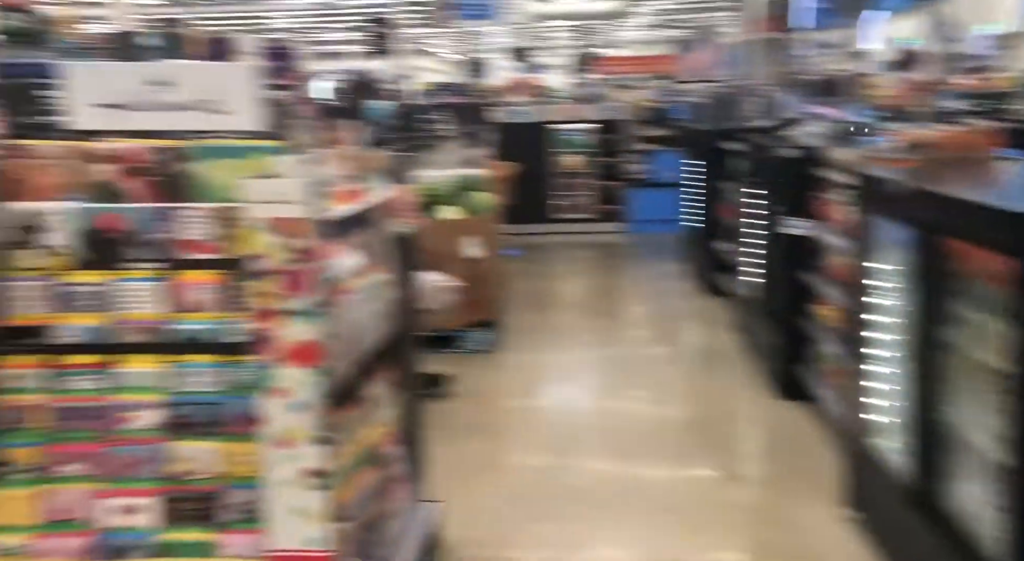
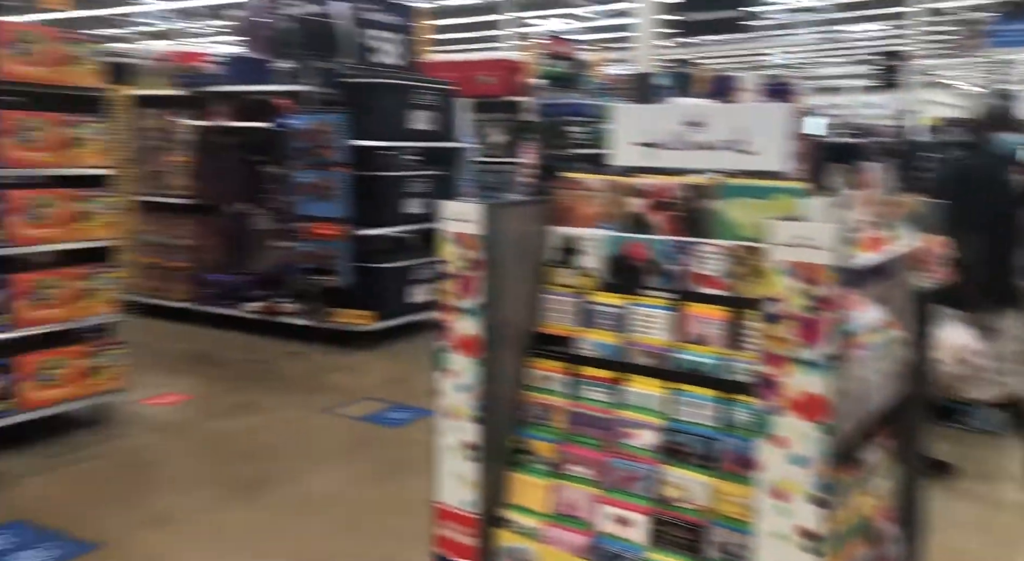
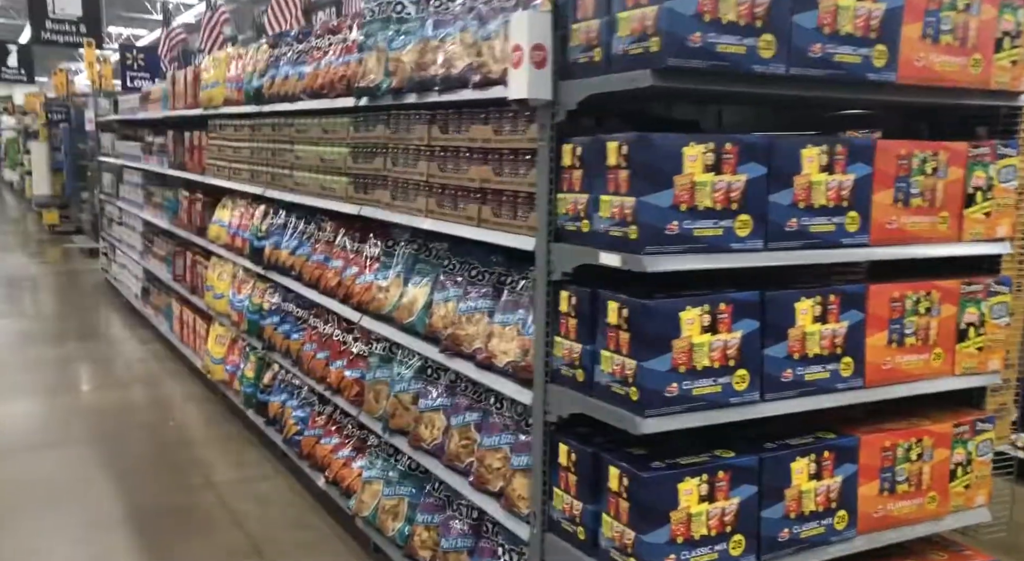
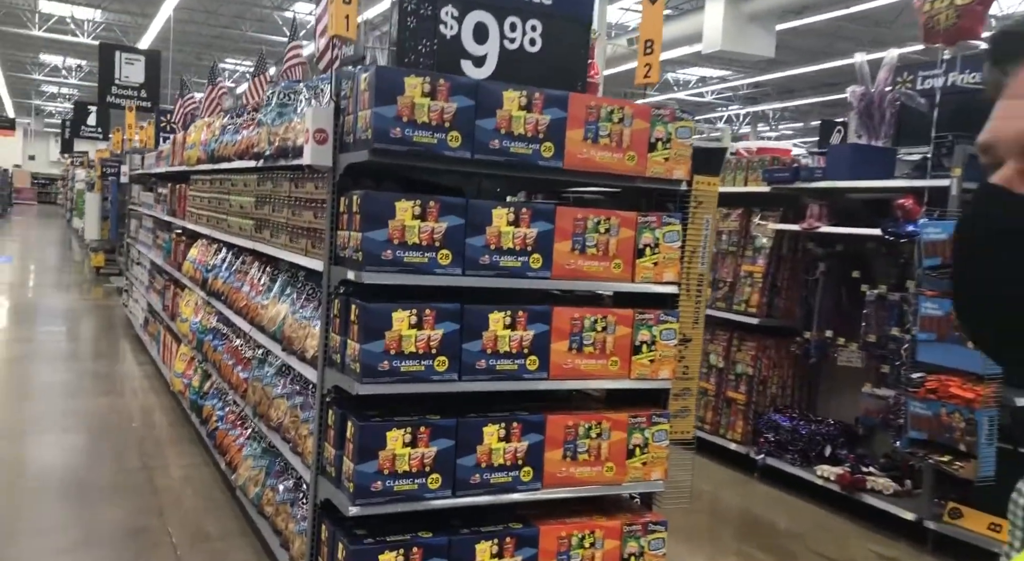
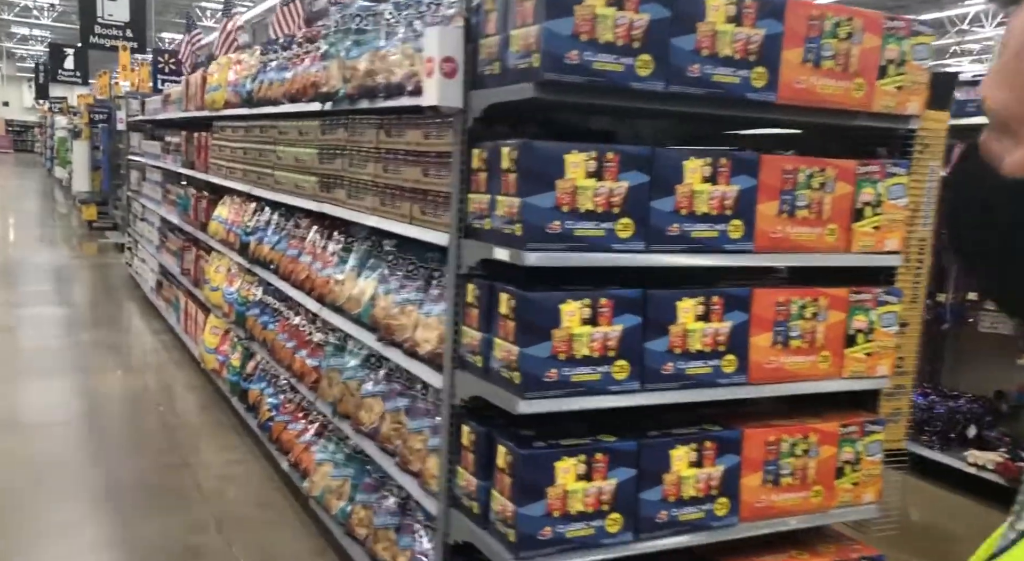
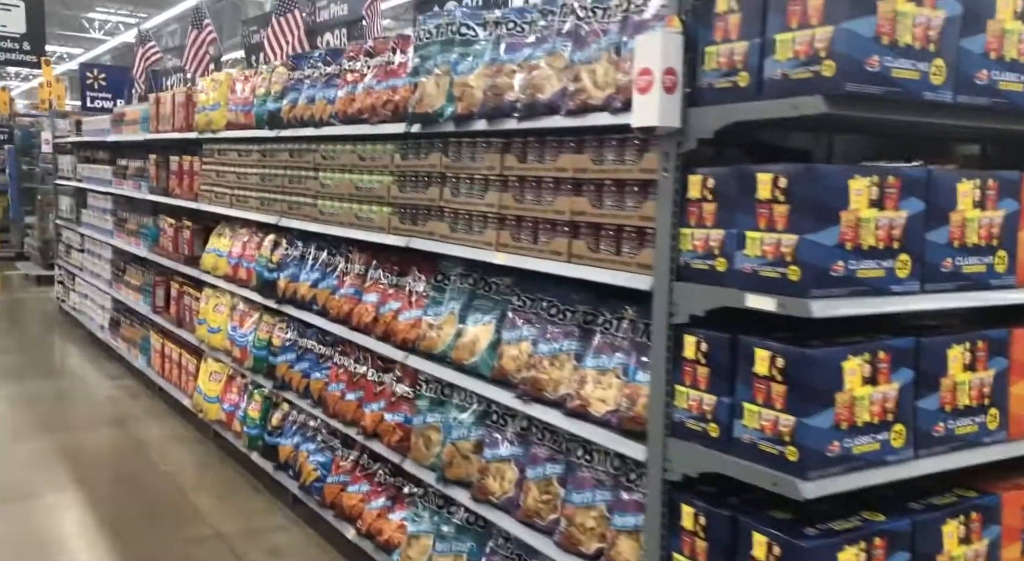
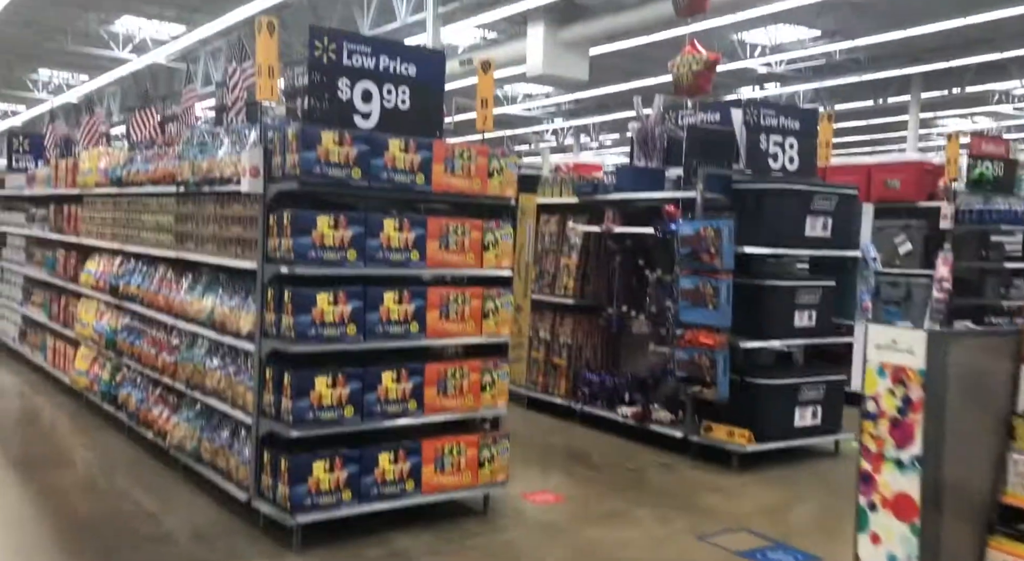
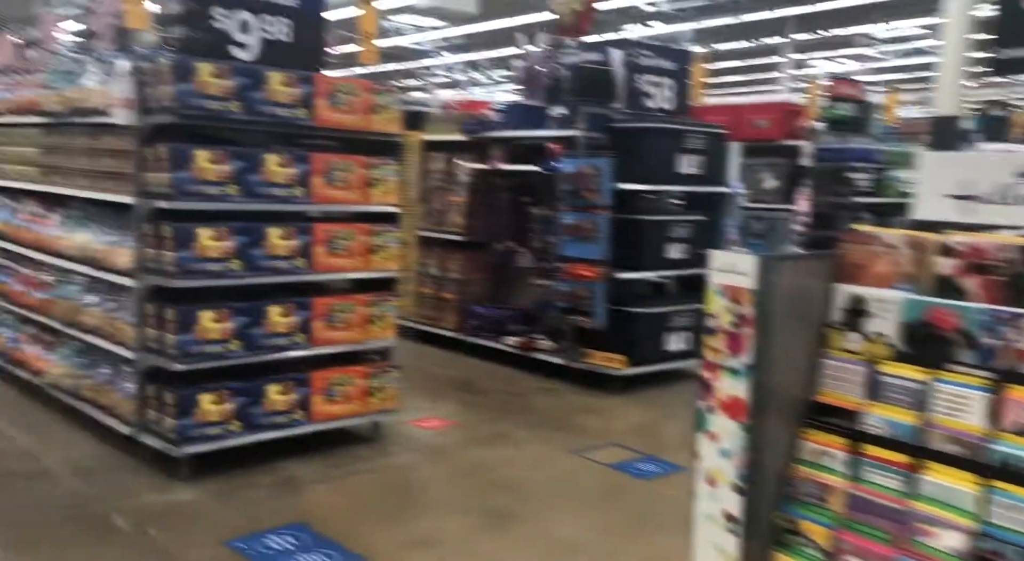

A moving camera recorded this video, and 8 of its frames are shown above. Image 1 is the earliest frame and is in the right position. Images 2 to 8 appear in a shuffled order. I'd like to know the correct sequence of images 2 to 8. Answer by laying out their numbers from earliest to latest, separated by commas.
2, 8, 7, 4, 5, 3, 6
